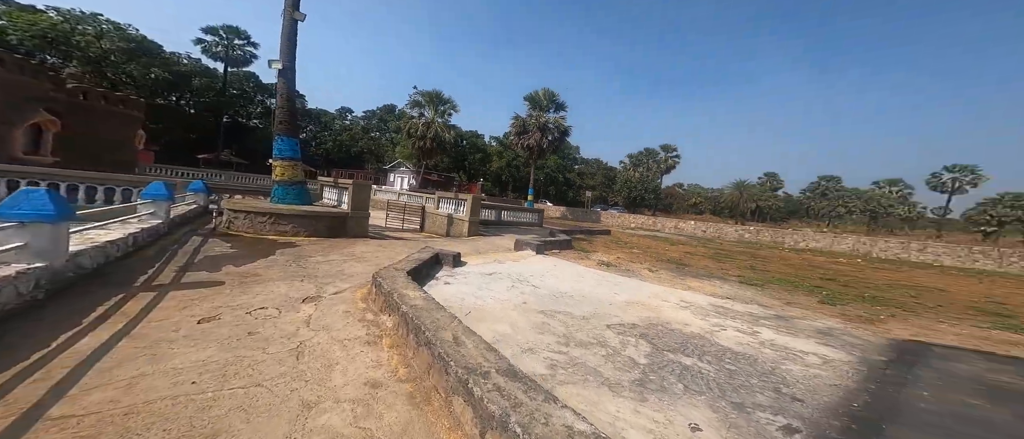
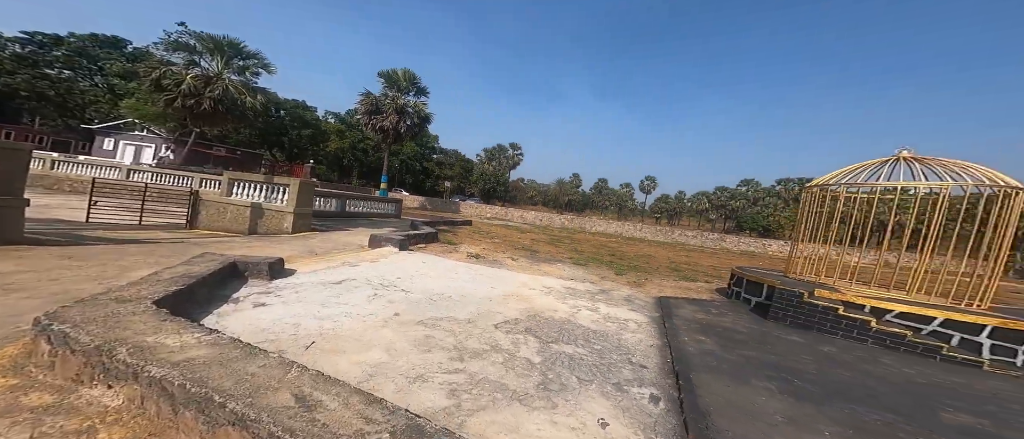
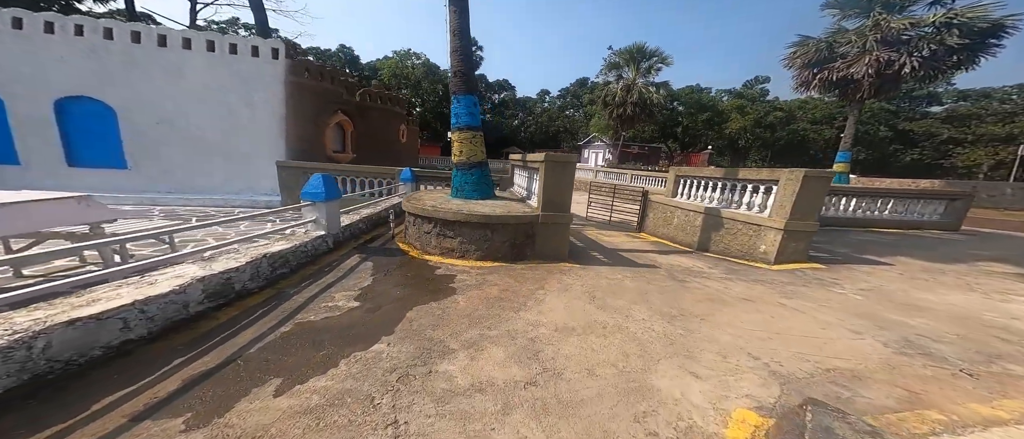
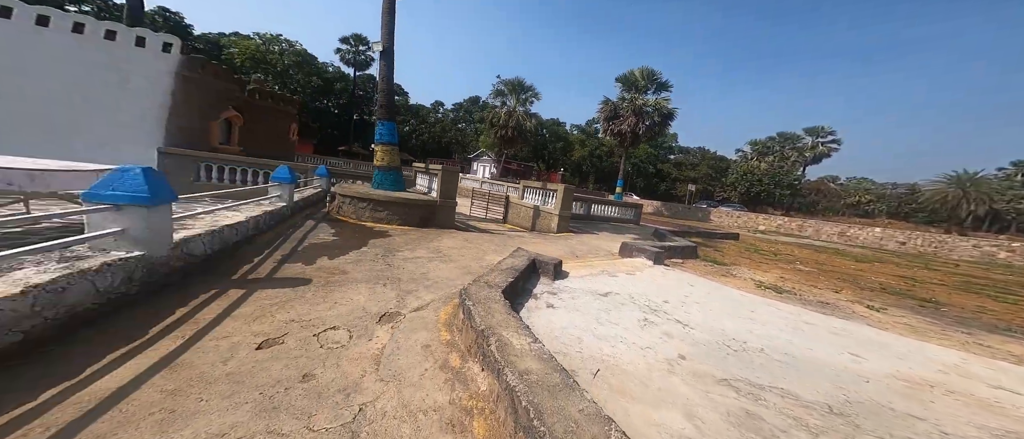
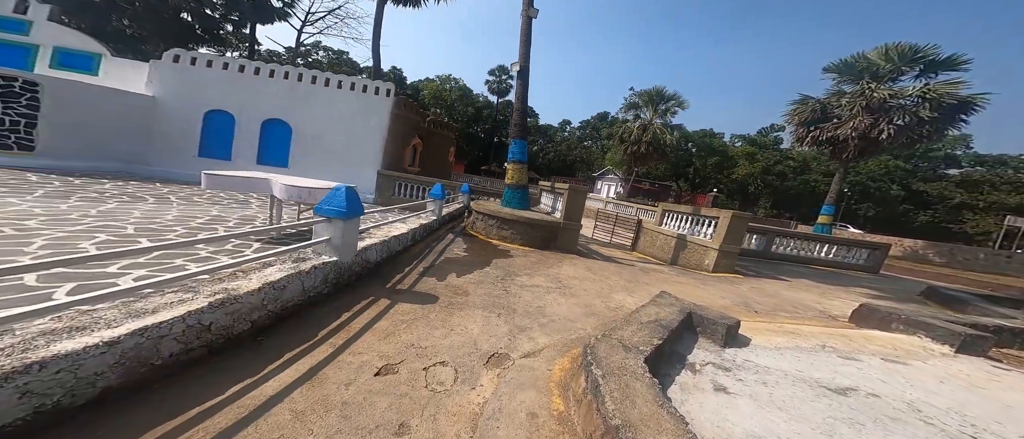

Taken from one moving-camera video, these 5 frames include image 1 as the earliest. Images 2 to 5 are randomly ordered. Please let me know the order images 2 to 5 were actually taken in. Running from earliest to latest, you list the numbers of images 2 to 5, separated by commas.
2, 4, 5, 3
